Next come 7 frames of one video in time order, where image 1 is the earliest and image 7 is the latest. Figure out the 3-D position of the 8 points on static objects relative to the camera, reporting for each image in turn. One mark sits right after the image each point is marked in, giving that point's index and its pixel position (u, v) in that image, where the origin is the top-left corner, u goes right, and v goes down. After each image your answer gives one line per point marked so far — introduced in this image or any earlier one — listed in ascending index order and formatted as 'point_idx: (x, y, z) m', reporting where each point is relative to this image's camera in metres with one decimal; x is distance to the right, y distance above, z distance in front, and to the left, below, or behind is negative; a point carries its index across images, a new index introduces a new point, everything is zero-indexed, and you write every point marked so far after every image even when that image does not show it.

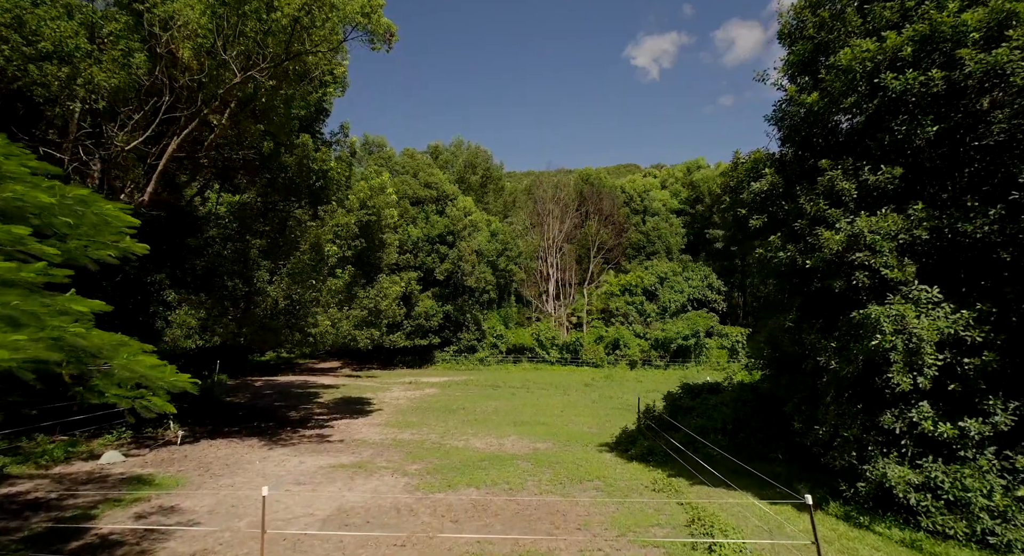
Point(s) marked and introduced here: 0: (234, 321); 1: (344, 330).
0: (-6.1, -0.9, +11.9) m
1: (-4.8, -1.5, +15.7) m
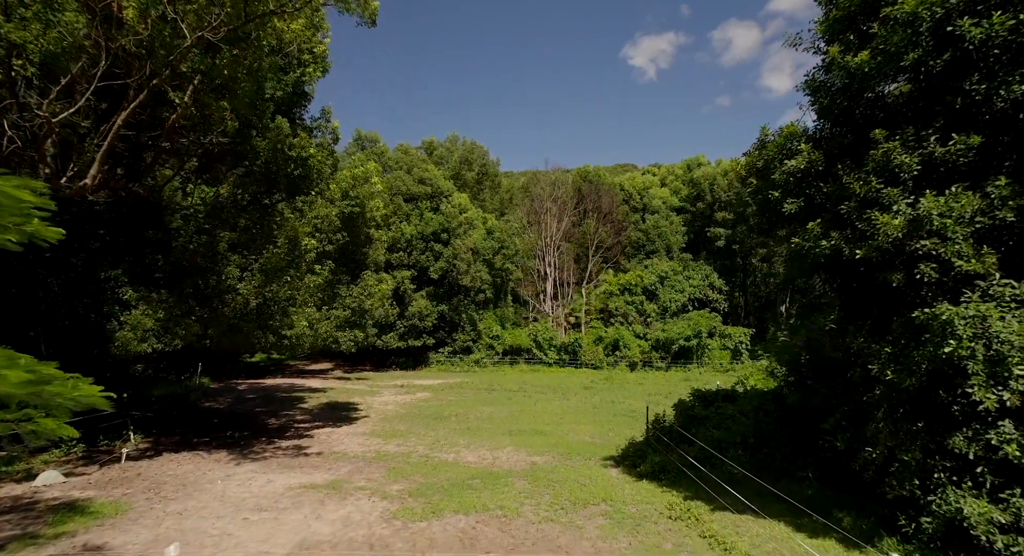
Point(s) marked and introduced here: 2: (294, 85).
0: (-6.2, -0.9, +10.8) m
1: (-4.9, -1.5, +14.6) m
2: (-5.0, +4.4, +12.6) m
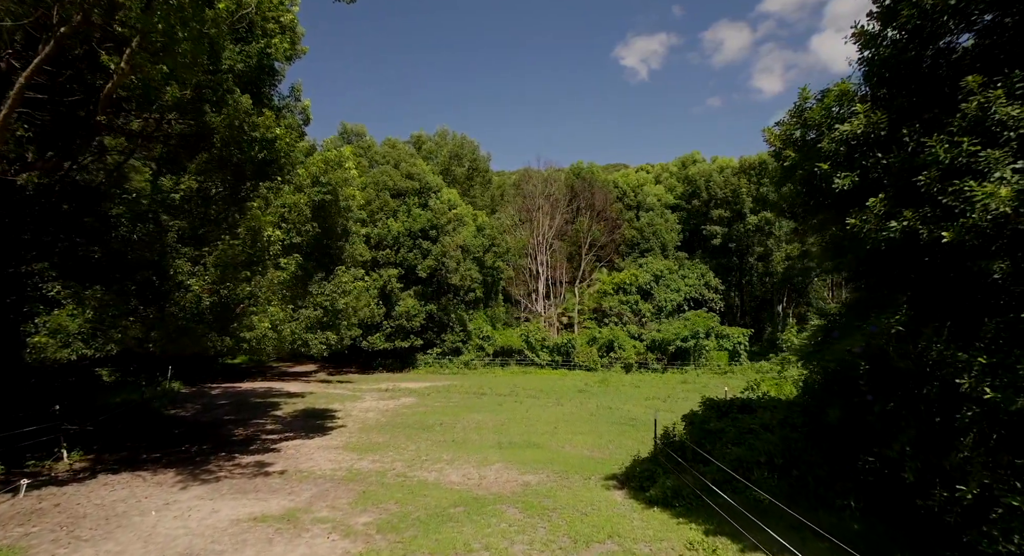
0: (-6.3, -0.8, +9.4) m
1: (-5.2, -1.4, +13.2) m
2: (-5.2, +4.5, +11.2) m
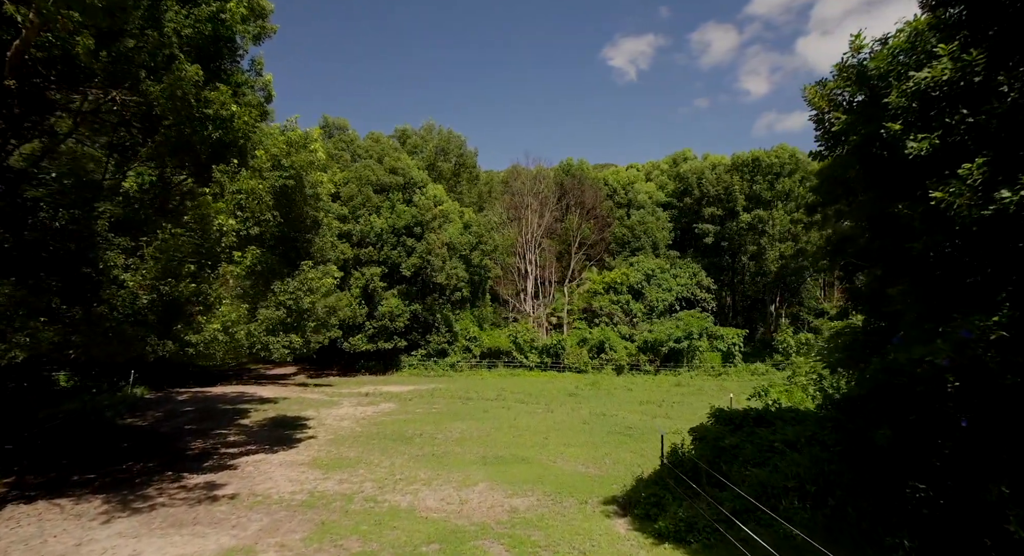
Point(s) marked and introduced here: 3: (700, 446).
0: (-6.6, -0.7, +8.0) m
1: (-5.5, -1.3, +11.9) m
2: (-5.5, +4.6, +9.9) m
3: (+2.9, -2.6, +8.4) m
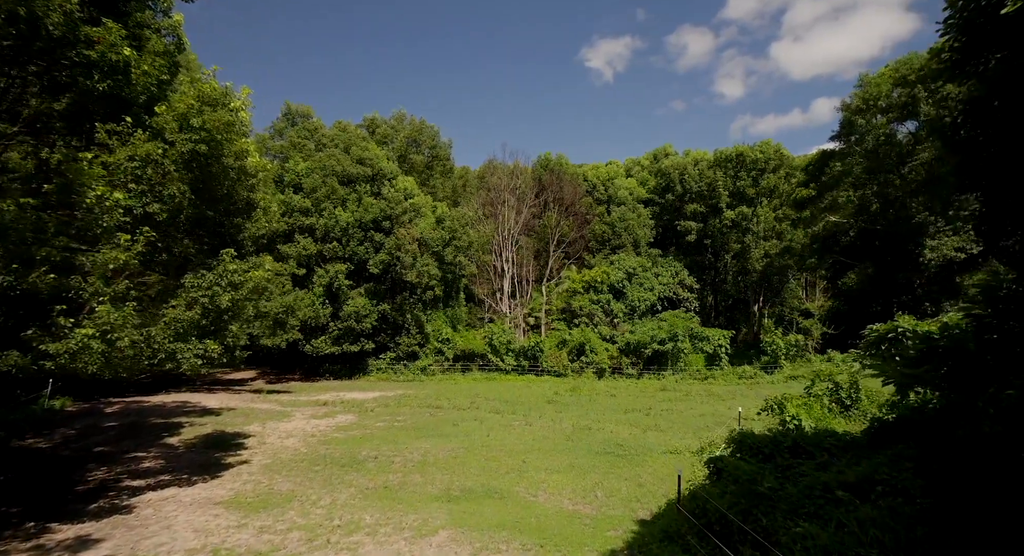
0: (-6.9, -0.6, +5.7) m
1: (-6.0, -1.2, +9.6) m
2: (-5.9, +4.8, +7.6) m
3: (+2.5, -2.5, +6.4) m
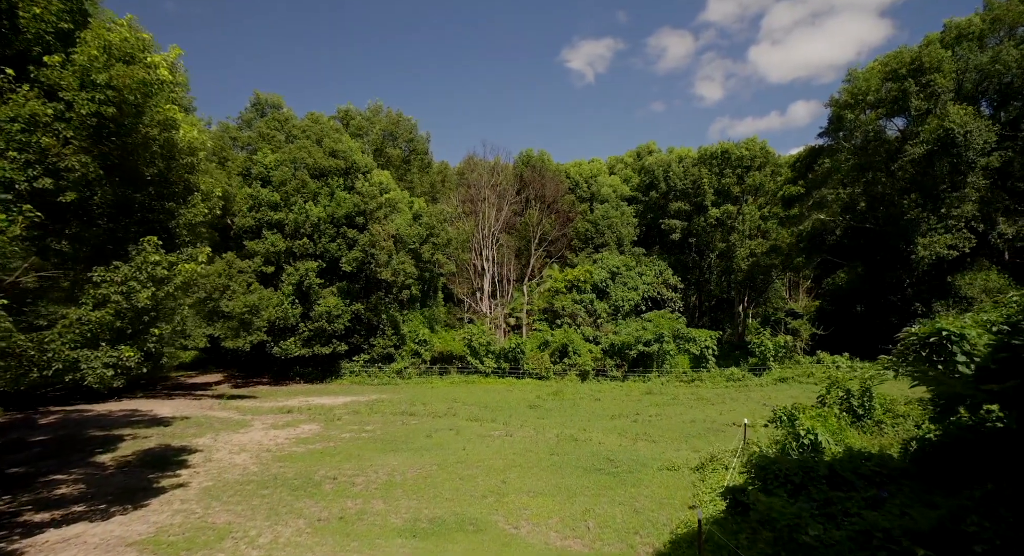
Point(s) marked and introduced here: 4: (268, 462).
0: (-7.1, -0.4, +4.1) m
1: (-6.3, -1.1, +8.0) m
2: (-6.1, +4.9, +6.0) m
3: (+2.3, -2.4, +5.1) m
4: (-5.4, -4.0, +12.1) m
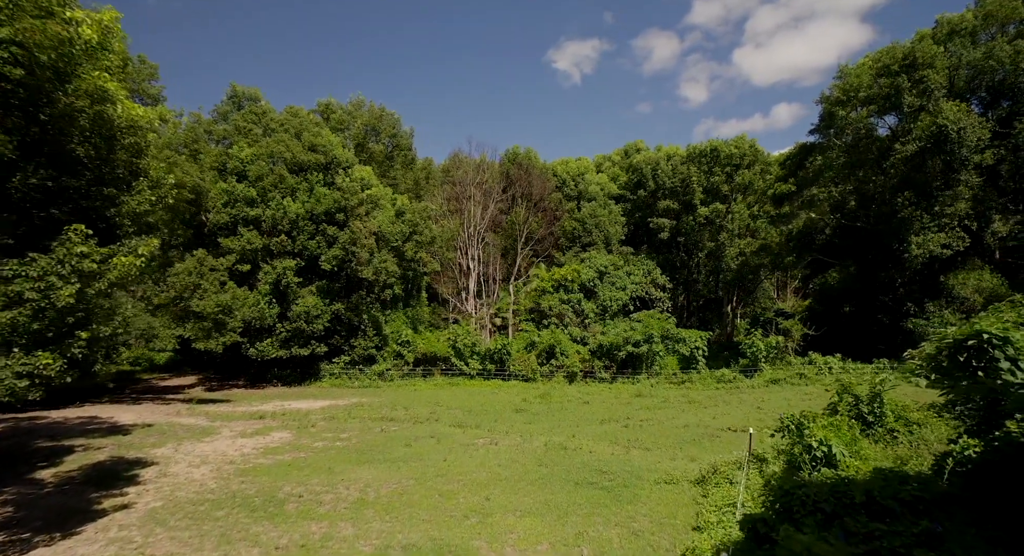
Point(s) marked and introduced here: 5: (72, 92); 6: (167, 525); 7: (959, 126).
0: (-7.2, -0.4, +3.0) m
1: (-6.5, -1.0, +6.9) m
2: (-6.3, +4.9, +4.9) m
3: (+2.2, -2.3, +4.2) m
4: (-5.7, -4.0, +11.0) m
5: (-5.7, +2.6, +7.7) m
6: (-5.1, -3.6, +8.1) m
7: (+16.1, +5.5, +19.7) m
